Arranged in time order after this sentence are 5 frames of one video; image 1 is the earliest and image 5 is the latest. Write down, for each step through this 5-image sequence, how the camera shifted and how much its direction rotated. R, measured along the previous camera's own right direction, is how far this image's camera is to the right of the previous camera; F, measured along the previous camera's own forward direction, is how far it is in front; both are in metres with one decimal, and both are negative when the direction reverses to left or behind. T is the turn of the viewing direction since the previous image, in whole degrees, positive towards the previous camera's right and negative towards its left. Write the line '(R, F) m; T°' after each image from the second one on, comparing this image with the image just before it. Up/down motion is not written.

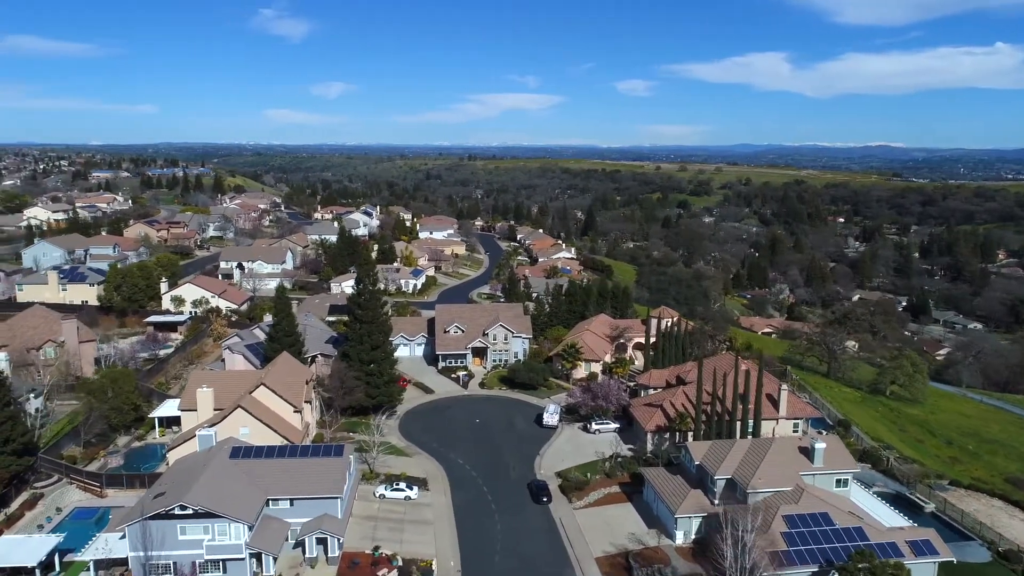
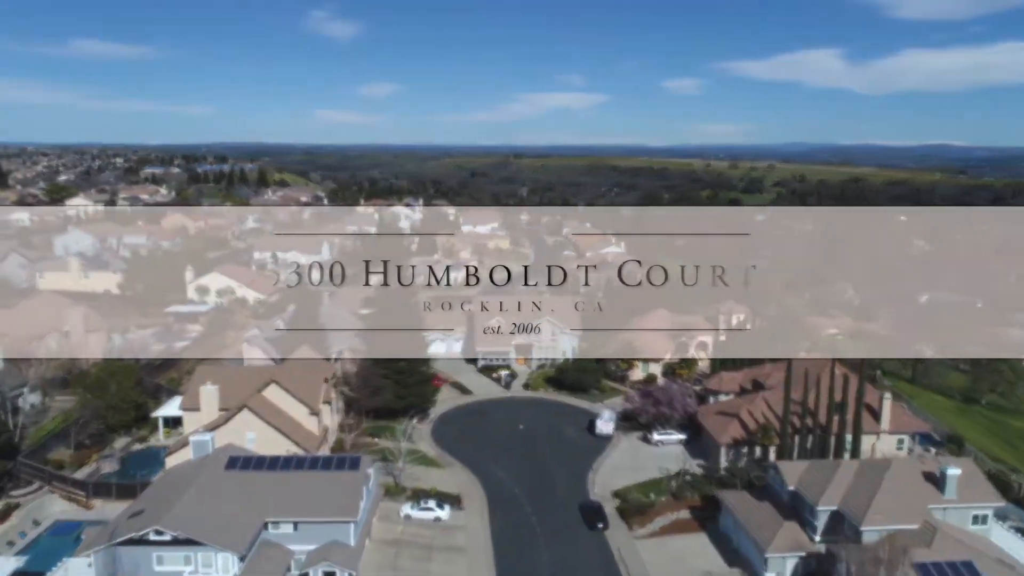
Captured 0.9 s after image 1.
(-0.3, +6.3) m; -3°
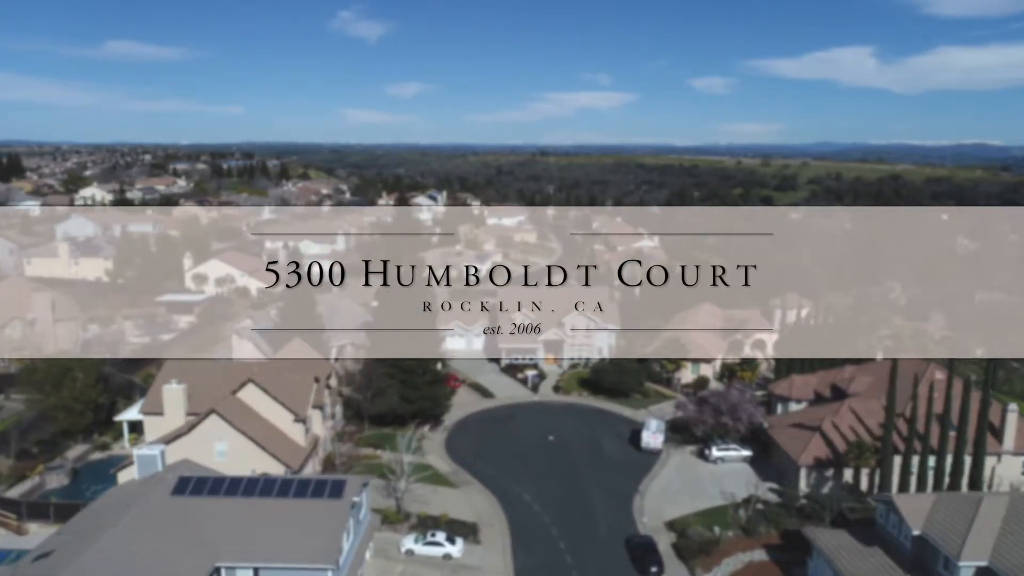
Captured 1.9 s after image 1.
(-0.2, +7.0) m; -2°
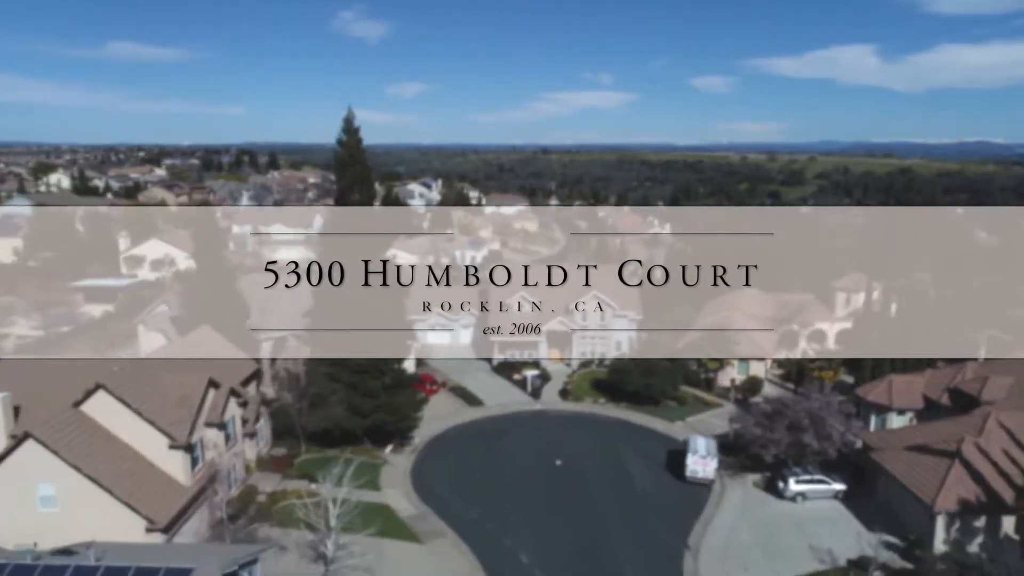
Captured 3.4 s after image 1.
(+0.4, +10.3) m; 0°
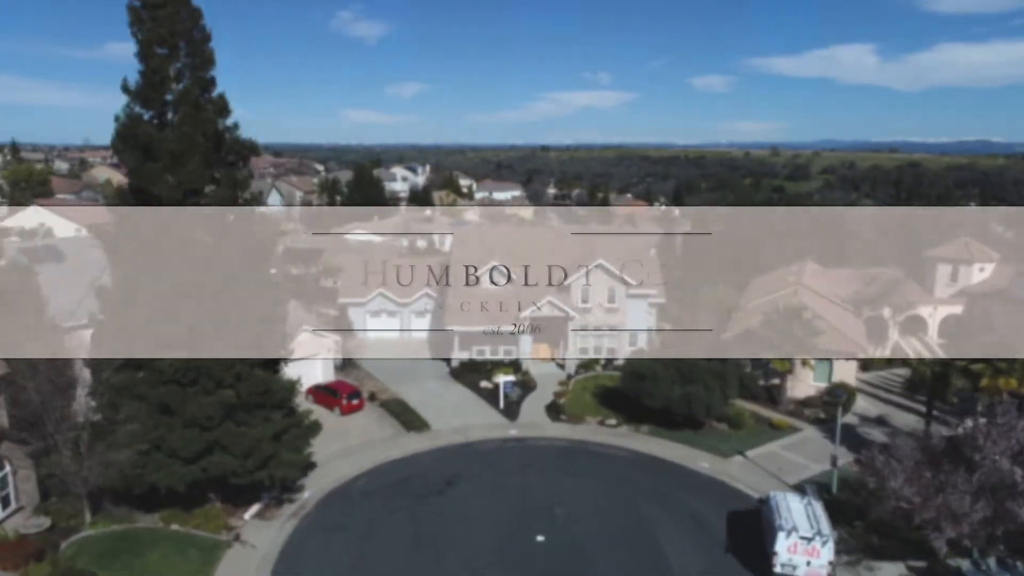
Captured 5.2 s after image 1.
(+1.1, +11.8) m; 0°
